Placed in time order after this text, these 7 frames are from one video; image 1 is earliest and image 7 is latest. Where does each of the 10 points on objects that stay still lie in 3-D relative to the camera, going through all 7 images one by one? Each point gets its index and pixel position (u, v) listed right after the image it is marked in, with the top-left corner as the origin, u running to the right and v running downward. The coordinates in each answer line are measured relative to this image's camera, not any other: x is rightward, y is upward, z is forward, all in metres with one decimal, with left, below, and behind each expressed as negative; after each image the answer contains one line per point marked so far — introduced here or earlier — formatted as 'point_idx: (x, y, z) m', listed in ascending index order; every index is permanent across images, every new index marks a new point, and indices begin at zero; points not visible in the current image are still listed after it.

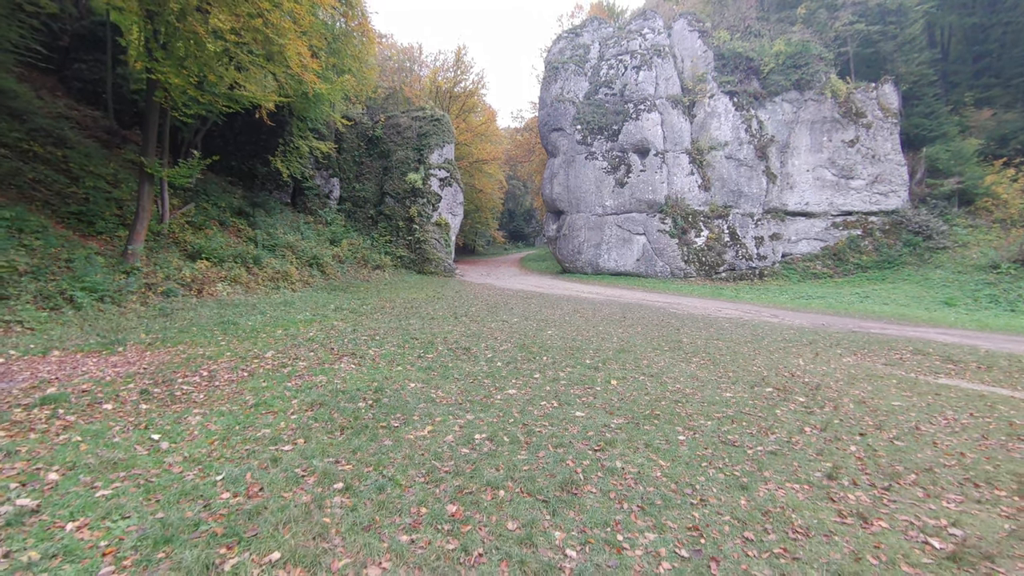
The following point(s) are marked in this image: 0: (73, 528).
0: (-2.5, -1.4, +2.7) m
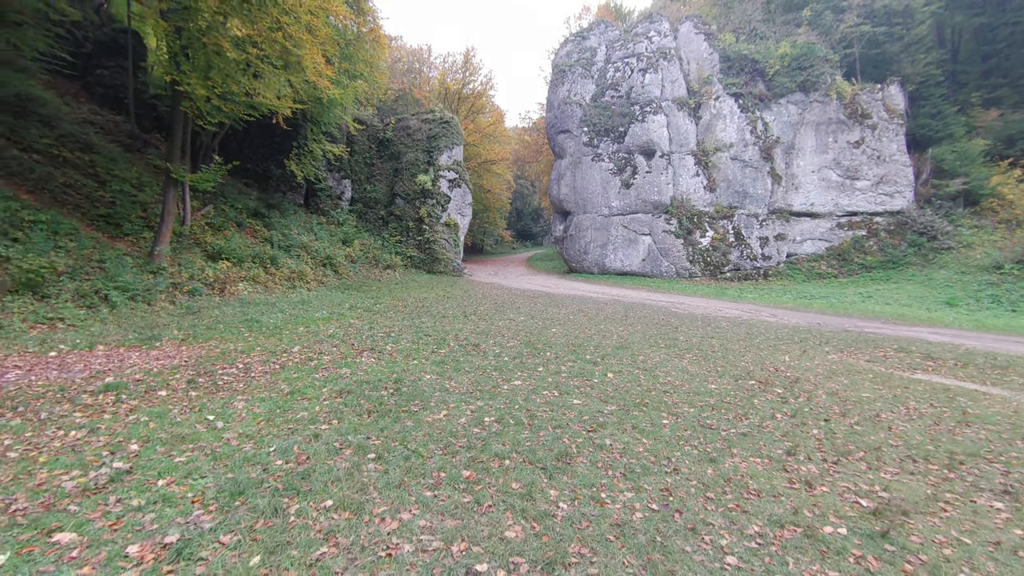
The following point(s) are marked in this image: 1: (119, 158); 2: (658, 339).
0: (-2.5, -1.4, +3.2) m
1: (-14.3, +4.7, +16.9) m
2: (+2.7, -0.9, +8.4) m
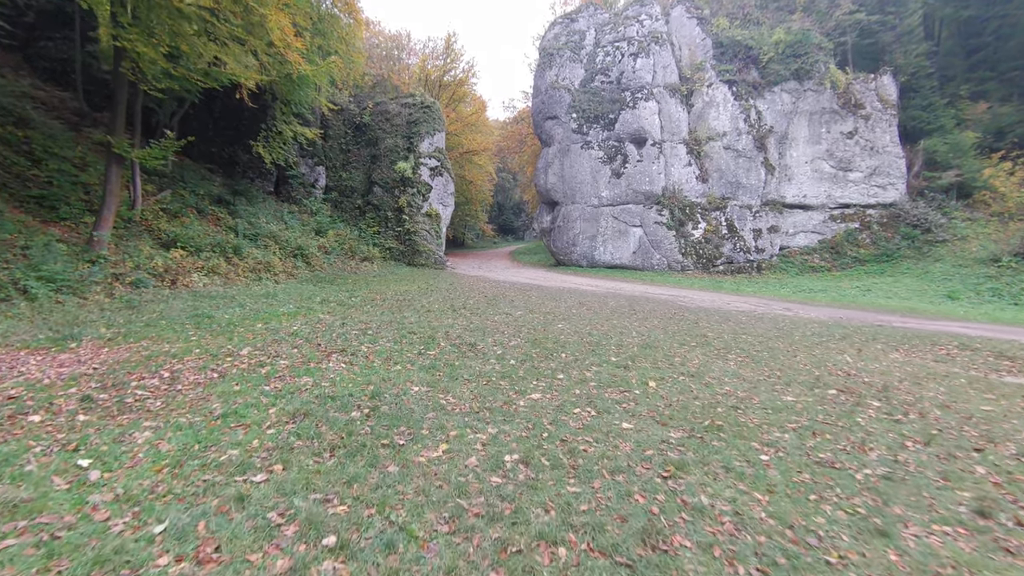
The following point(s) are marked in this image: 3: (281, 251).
0: (-2.3, -1.3, +1.9) m
1: (-14.6, +5.0, +14.9) m
2: (+2.7, -0.8, +7.2) m
3: (-9.3, +1.5, +18.6) m
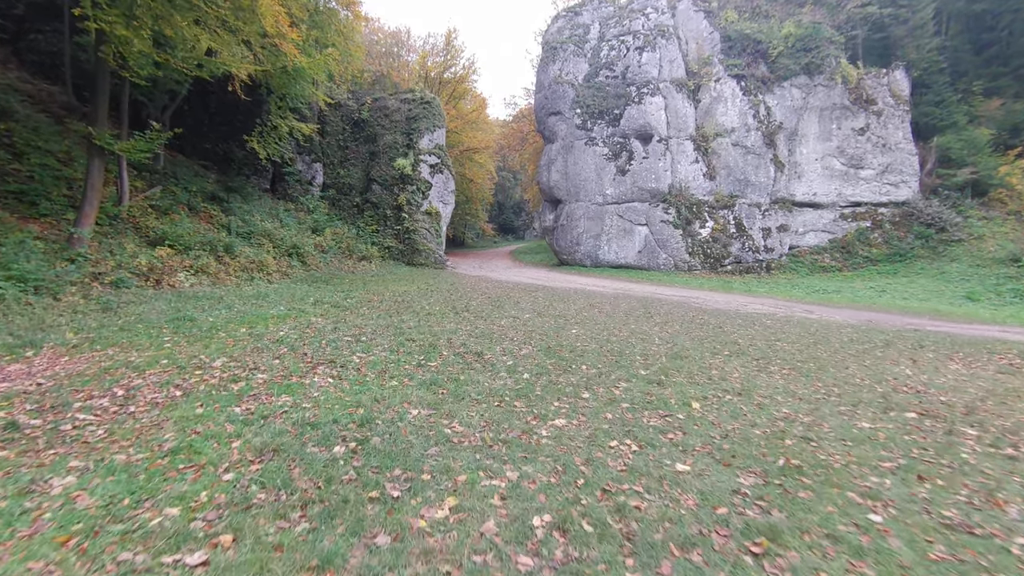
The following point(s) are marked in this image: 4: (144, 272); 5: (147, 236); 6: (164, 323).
0: (-2.1, -1.3, +1.2) m
1: (-14.5, +5.0, +14.2) m
2: (+2.9, -0.8, +6.5) m
3: (-9.1, +1.5, +17.9) m
4: (-9.3, +0.4, +11.7) m
5: (-11.0, +1.6, +14.0) m
6: (-6.0, -0.6, +8.0) m
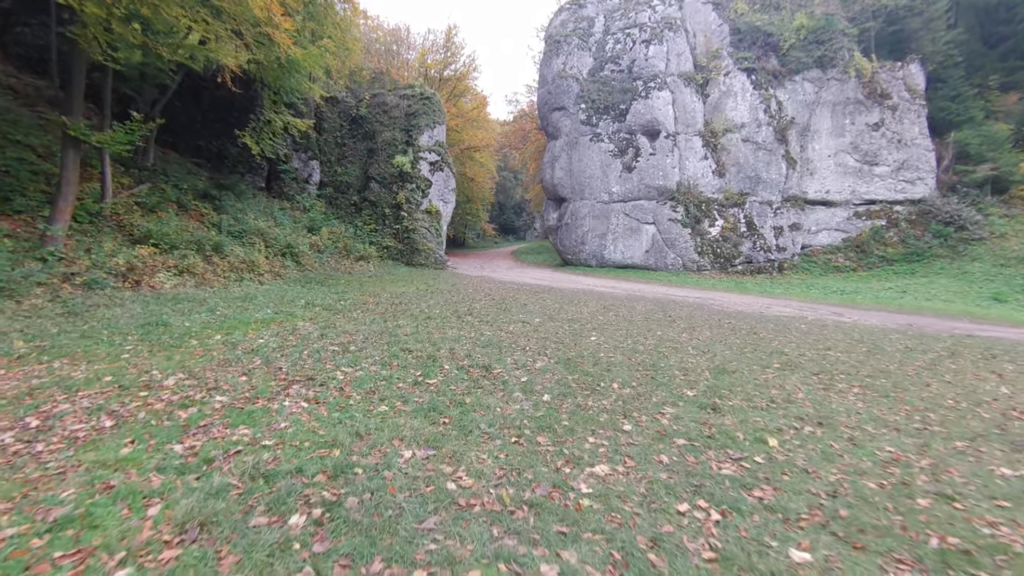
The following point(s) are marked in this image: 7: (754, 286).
0: (-2.0, -1.3, +0.3) m
1: (-14.4, +4.9, +13.4) m
2: (+3.0, -0.8, +5.7) m
3: (-9.0, +1.4, +17.1) m
4: (-9.1, +0.4, +10.9) m
5: (-10.9, +1.5, +13.2) m
6: (-5.8, -0.6, +7.1) m
7: (+10.3, +0.1, +19.7) m
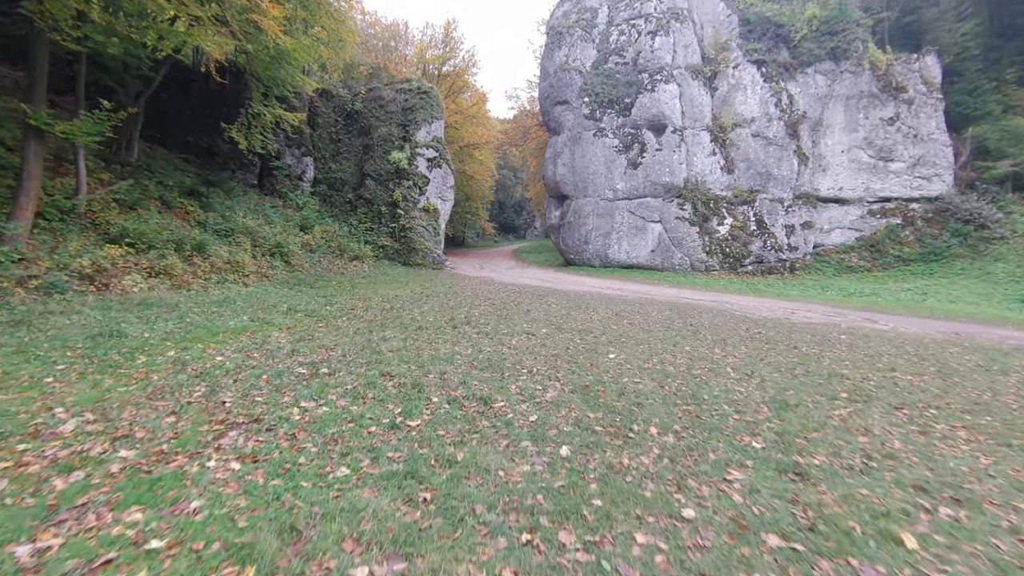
0: (-1.9, -1.4, -0.6) m
1: (-14.3, +4.8, +12.5) m
2: (+3.0, -0.9, +4.8) m
3: (-9.0, +1.4, +16.2) m
4: (-9.1, +0.3, +9.9) m
5: (-10.9, +1.5, +12.3) m
6: (-5.8, -0.7, +6.2) m
7: (+10.3, 0.0, +18.8) m
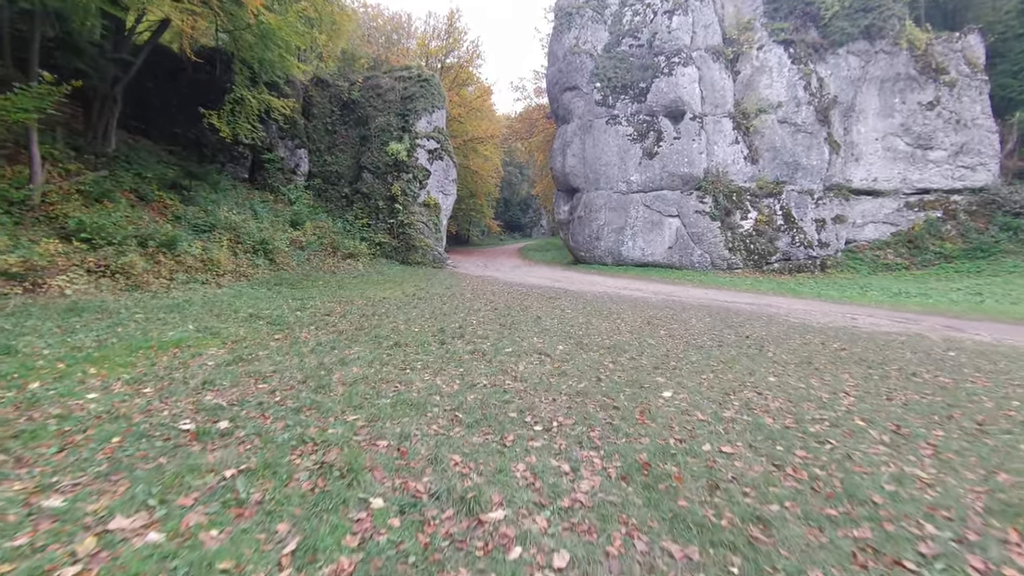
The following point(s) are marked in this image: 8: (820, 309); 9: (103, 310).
0: (-2.0, -1.4, -2.2) m
1: (-14.2, +4.8, +11.0) m
2: (+3.1, -0.9, +3.1) m
3: (-8.8, +1.4, +14.6) m
4: (-9.0, +0.2, +8.4) m
5: (-10.7, +1.4, +10.8) m
6: (-5.7, -0.7, +4.7) m
7: (+10.5, 0.0, +17.0) m
8: (+6.8, -0.4, +10.0) m
9: (-6.8, -0.4, +7.7) m
